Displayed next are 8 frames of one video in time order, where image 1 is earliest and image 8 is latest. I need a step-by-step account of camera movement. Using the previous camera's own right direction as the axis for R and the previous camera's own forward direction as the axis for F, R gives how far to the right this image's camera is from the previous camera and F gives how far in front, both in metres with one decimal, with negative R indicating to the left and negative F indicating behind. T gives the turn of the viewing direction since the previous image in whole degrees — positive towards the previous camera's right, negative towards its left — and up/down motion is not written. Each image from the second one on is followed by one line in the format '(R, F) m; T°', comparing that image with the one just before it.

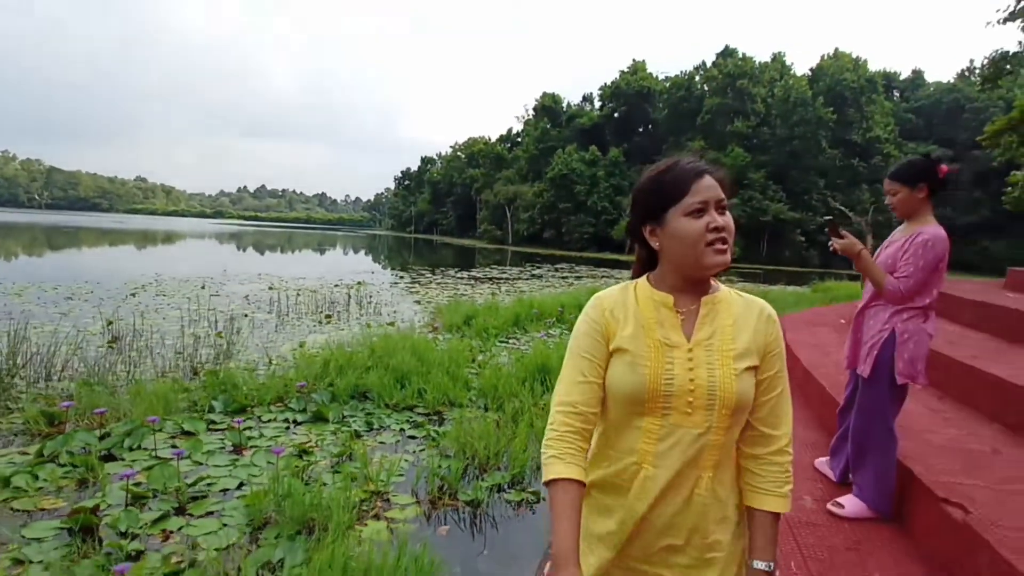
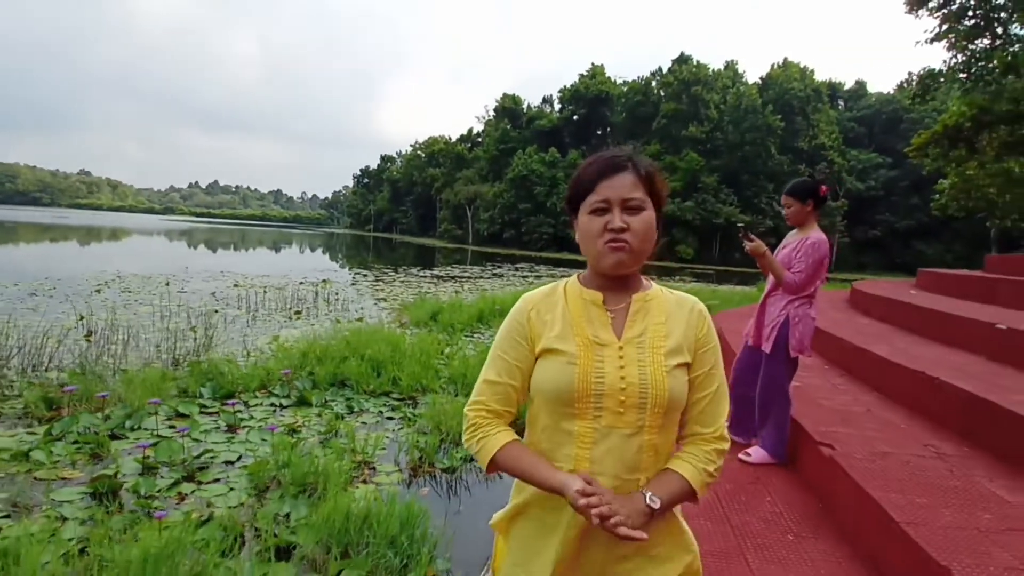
(-0.1, -0.5) m; +4°
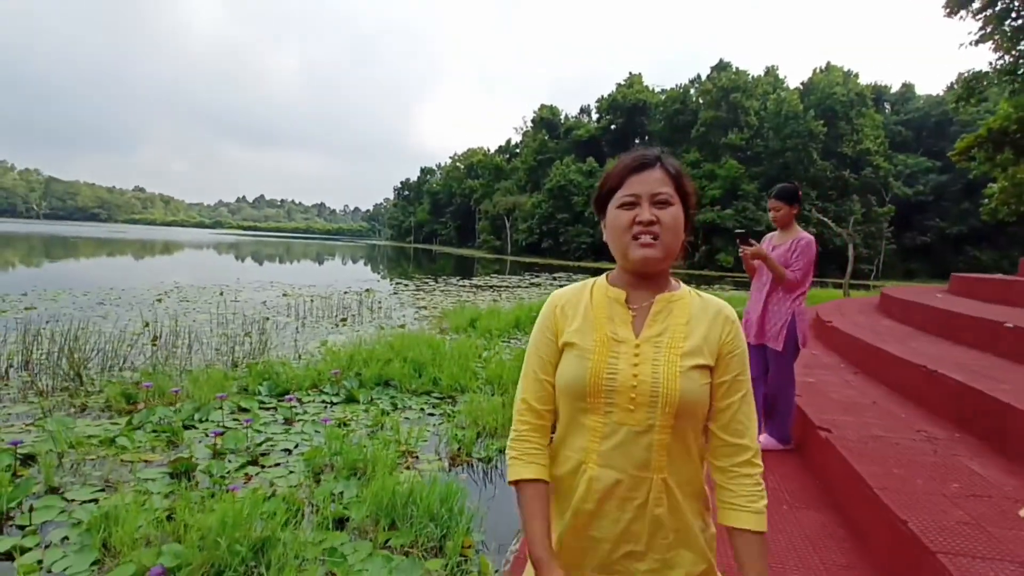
(+0.1, -0.3) m; -4°
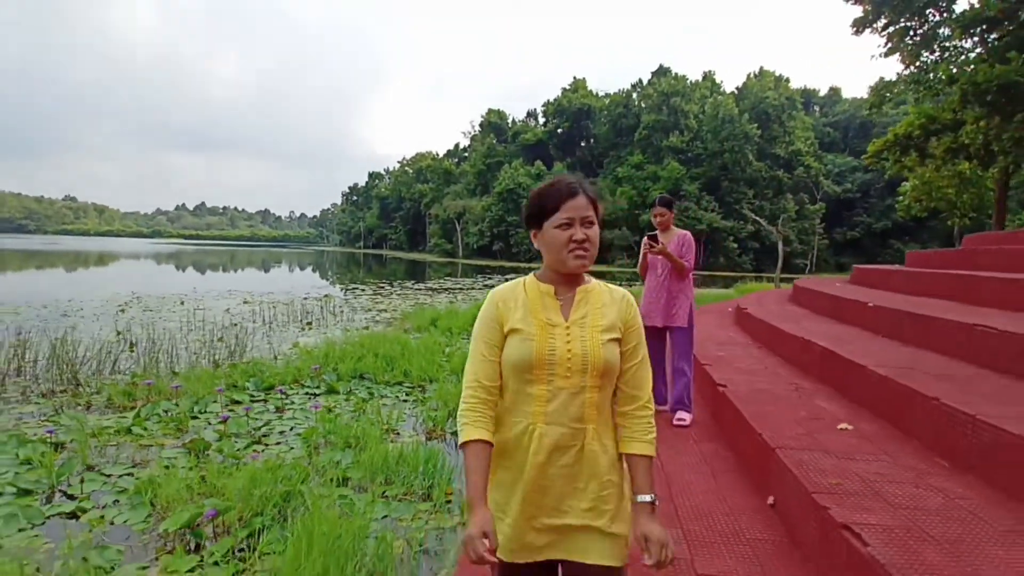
(-0.1, -0.7) m; +5°
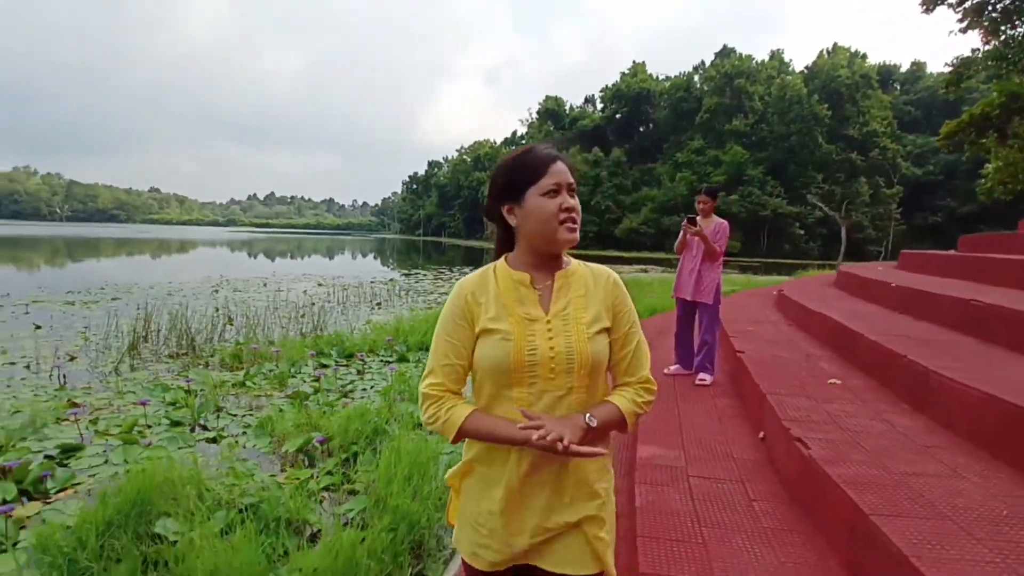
(+0.1, -0.6) m; -6°
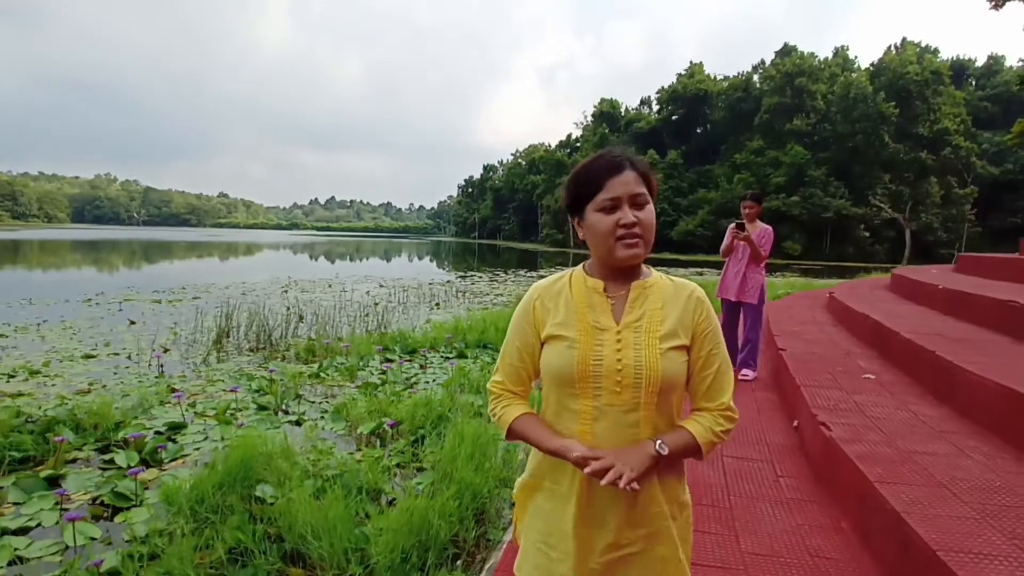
(0.0, -0.3) m; -5°
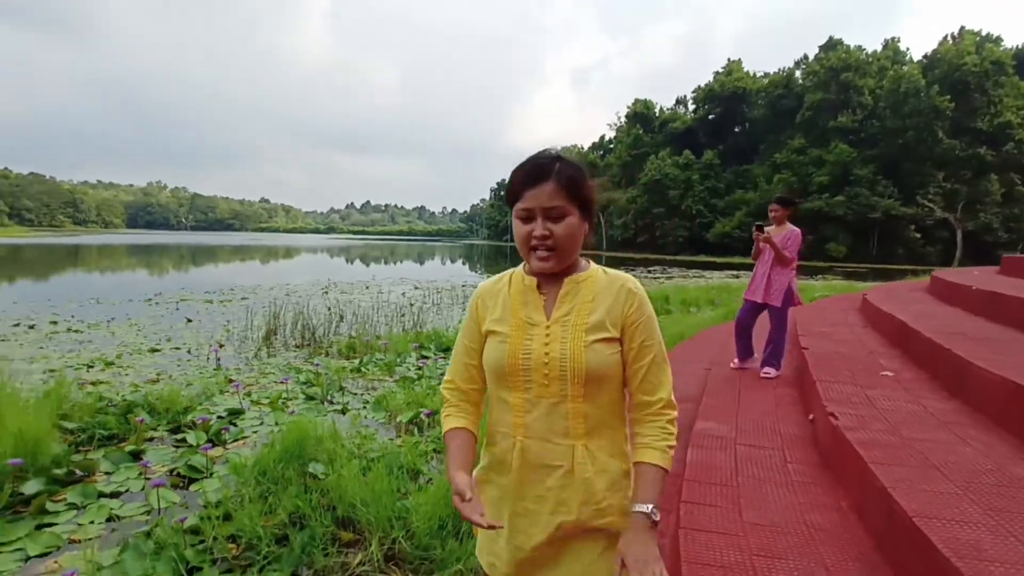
(0.0, -0.3) m; -3°
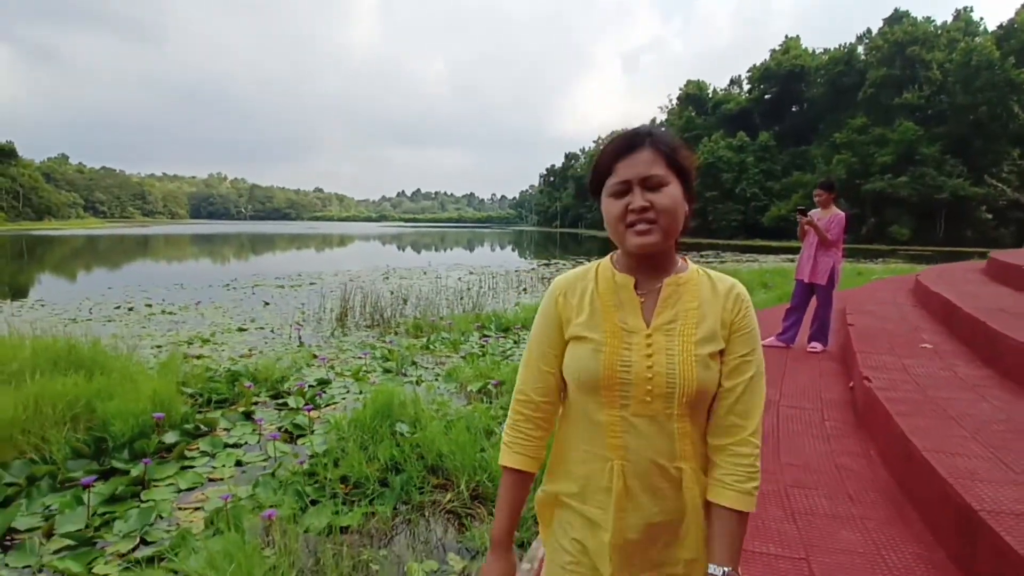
(-0.1, -0.4) m; -5°
